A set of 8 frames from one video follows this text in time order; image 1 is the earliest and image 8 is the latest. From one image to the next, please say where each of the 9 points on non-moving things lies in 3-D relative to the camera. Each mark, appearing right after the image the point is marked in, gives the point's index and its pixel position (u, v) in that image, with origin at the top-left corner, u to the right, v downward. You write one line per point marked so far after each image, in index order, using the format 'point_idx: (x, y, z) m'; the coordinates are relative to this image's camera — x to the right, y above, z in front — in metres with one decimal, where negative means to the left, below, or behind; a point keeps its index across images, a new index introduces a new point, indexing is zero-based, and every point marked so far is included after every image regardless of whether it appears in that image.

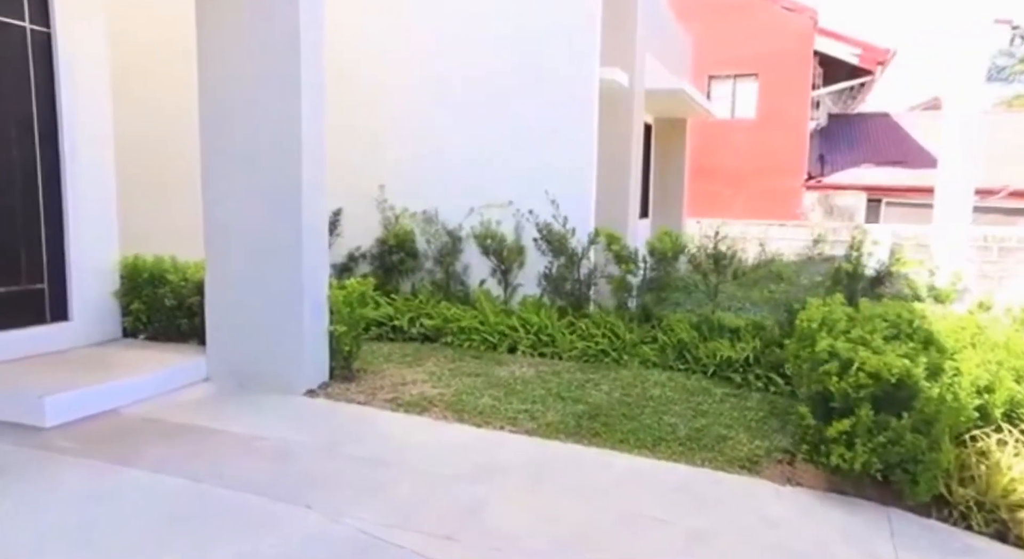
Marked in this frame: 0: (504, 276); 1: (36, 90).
0: (-0.1, 0.0, +7.2) m
1: (-3.4, +1.4, +5.4) m
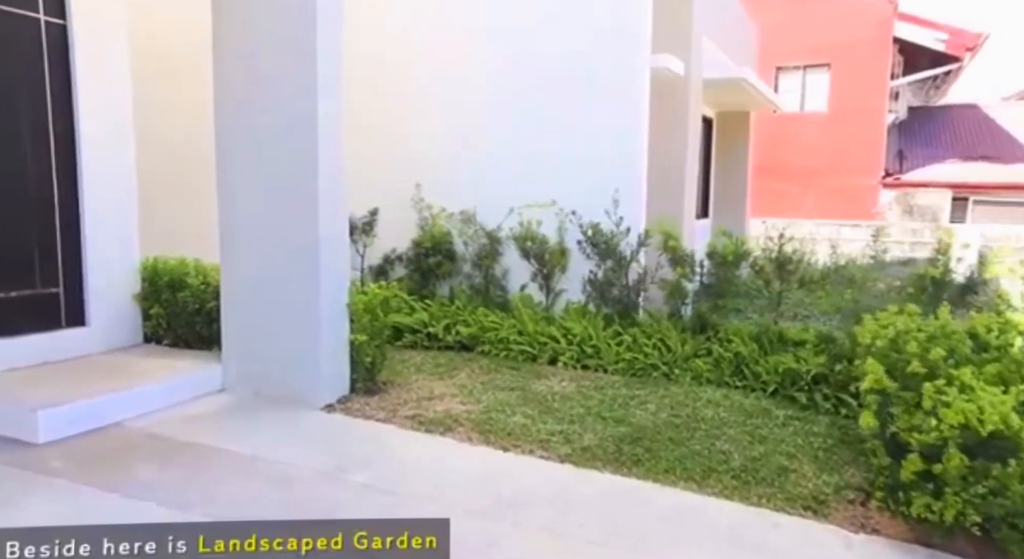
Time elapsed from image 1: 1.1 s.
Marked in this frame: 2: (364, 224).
0: (+0.3, 0.0, +6.7) m
1: (-3.1, +1.3, +5.2) m
2: (-1.5, +0.6, +7.6) m
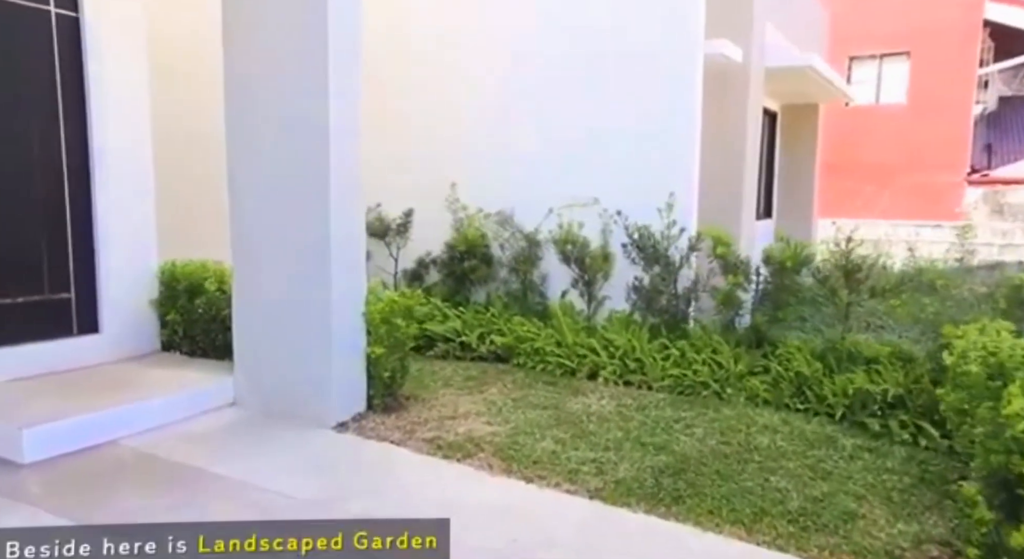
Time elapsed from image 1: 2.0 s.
0: (+0.6, -0.1, +6.2) m
1: (-2.9, +1.3, +4.9) m
2: (-1.1, +0.5, +7.2) m
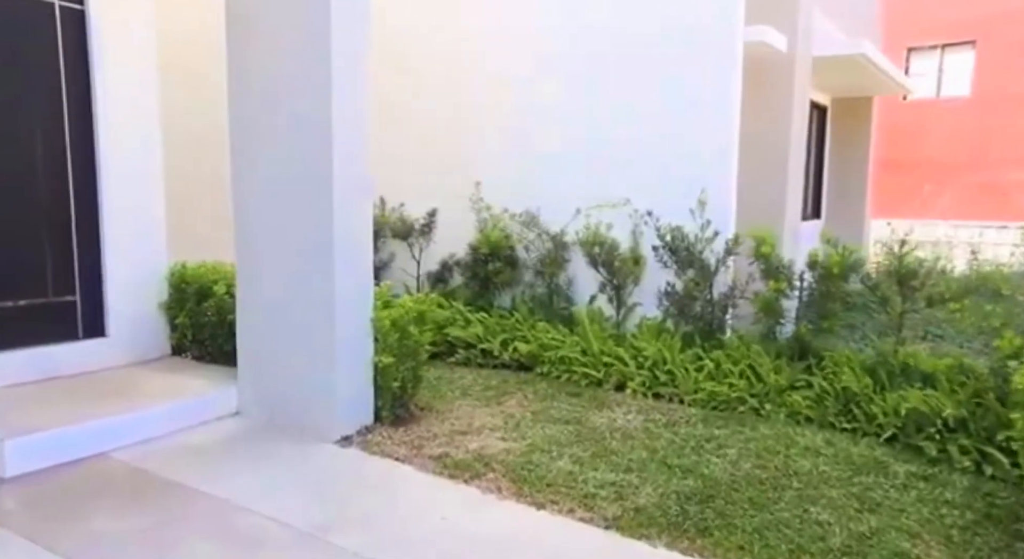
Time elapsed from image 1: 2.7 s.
0: (+0.8, -0.1, +5.8) m
1: (-2.8, +1.3, +4.8) m
2: (-0.8, +0.5, +6.9) m
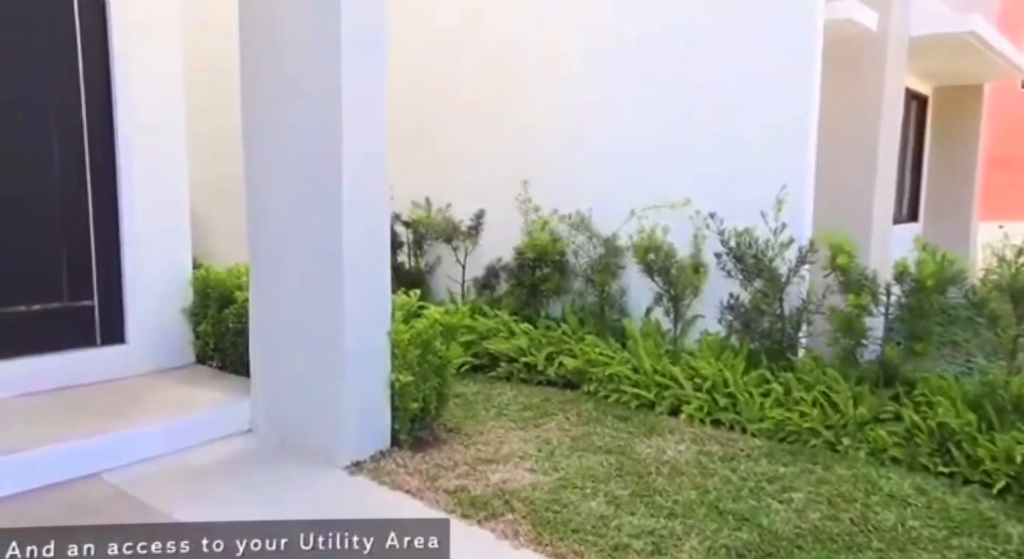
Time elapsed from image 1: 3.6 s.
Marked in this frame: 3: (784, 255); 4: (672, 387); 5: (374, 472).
0: (+1.1, -0.2, +5.2) m
1: (-2.6, +1.3, +4.6) m
2: (-0.4, +0.4, +6.5) m
3: (+1.7, +0.2, +4.9) m
4: (+1.0, -0.7, +4.8) m
5: (-0.7, -1.0, +3.8) m
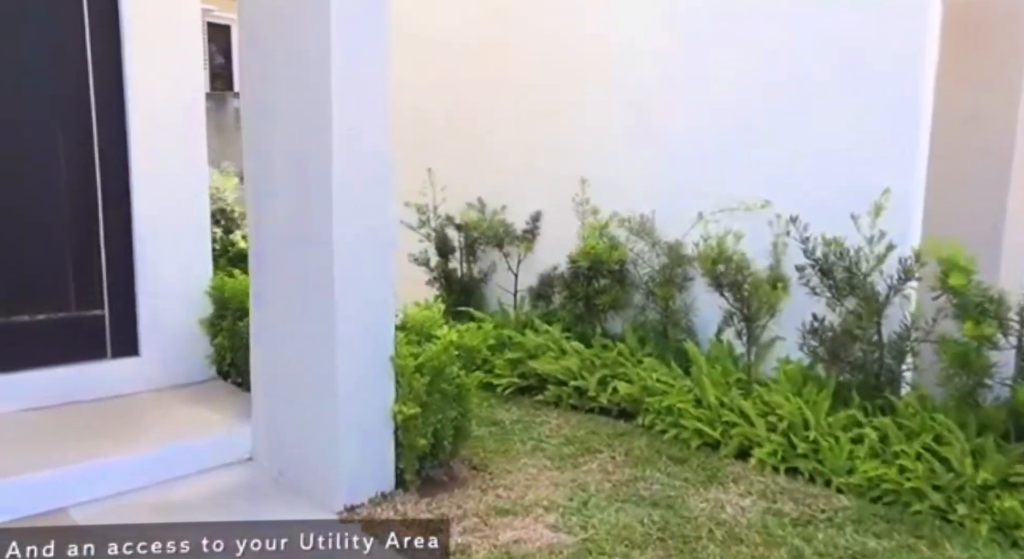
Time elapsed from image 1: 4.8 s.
0: (+1.4, -0.3, +4.4) m
1: (-2.3, +1.2, +4.3) m
2: (+0.1, +0.4, +5.9) m
3: (+2.0, +0.1, +4.0) m
4: (+1.2, -0.8, +4.0) m
5: (-0.6, -1.0, +3.3) m
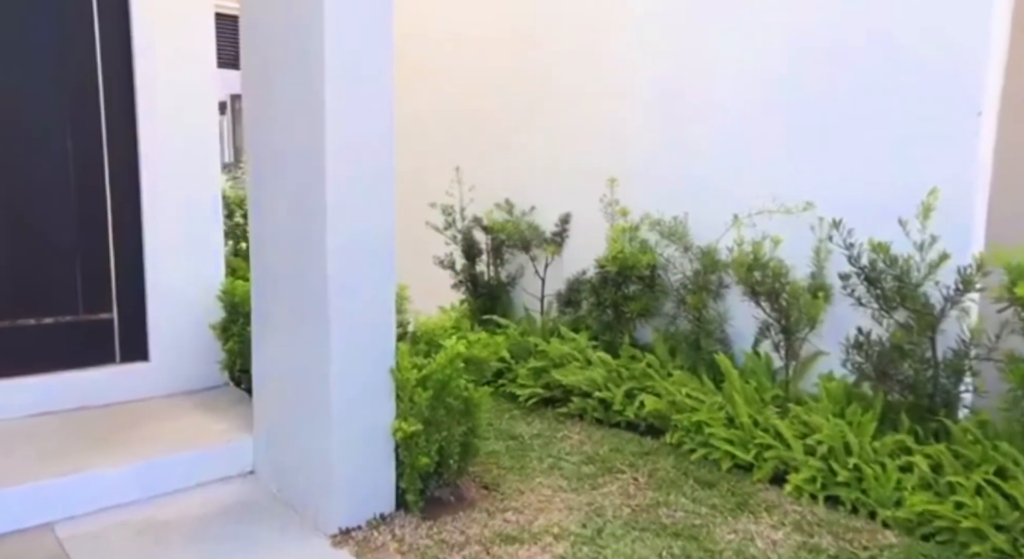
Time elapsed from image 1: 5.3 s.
0: (+1.5, -0.3, +4.0) m
1: (-2.2, +1.2, +4.2) m
2: (+0.3, +0.3, +5.6) m
3: (+2.0, 0.0, +3.6) m
4: (+1.3, -0.8, +3.7) m
5: (-0.6, -1.1, +3.1) m
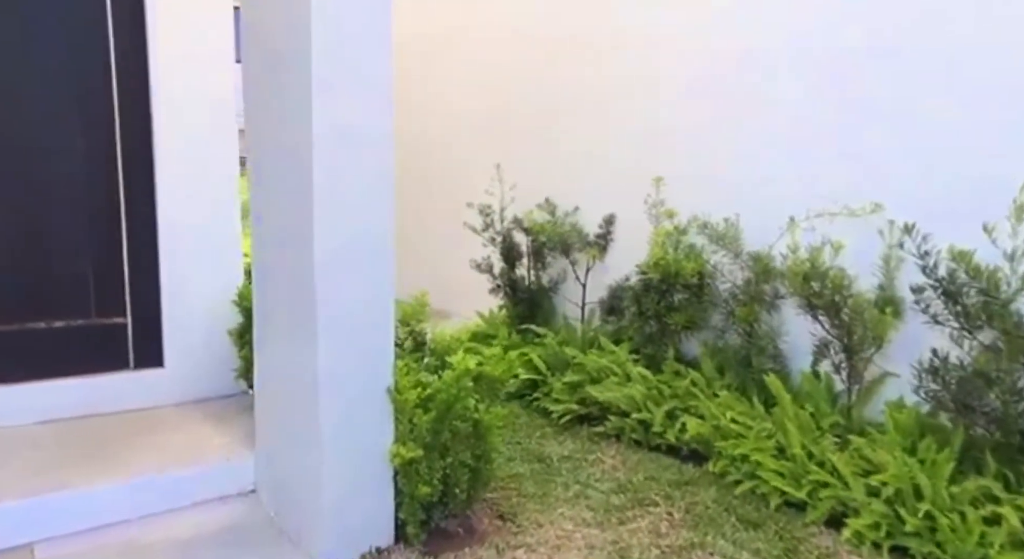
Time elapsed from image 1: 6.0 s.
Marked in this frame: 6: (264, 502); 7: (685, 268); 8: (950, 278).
0: (+1.6, -0.4, +3.5) m
1: (-2.1, +1.2, +4.0) m
2: (+0.6, +0.3, +5.2) m
3: (+2.1, 0.0, +3.0) m
4: (+1.4, -0.9, +3.2) m
5: (-0.6, -1.1, +2.8) m
6: (-1.1, -1.0, +3.4) m
7: (+1.0, +0.1, +4.3) m
8: (+1.8, 0.0, +3.1) m
